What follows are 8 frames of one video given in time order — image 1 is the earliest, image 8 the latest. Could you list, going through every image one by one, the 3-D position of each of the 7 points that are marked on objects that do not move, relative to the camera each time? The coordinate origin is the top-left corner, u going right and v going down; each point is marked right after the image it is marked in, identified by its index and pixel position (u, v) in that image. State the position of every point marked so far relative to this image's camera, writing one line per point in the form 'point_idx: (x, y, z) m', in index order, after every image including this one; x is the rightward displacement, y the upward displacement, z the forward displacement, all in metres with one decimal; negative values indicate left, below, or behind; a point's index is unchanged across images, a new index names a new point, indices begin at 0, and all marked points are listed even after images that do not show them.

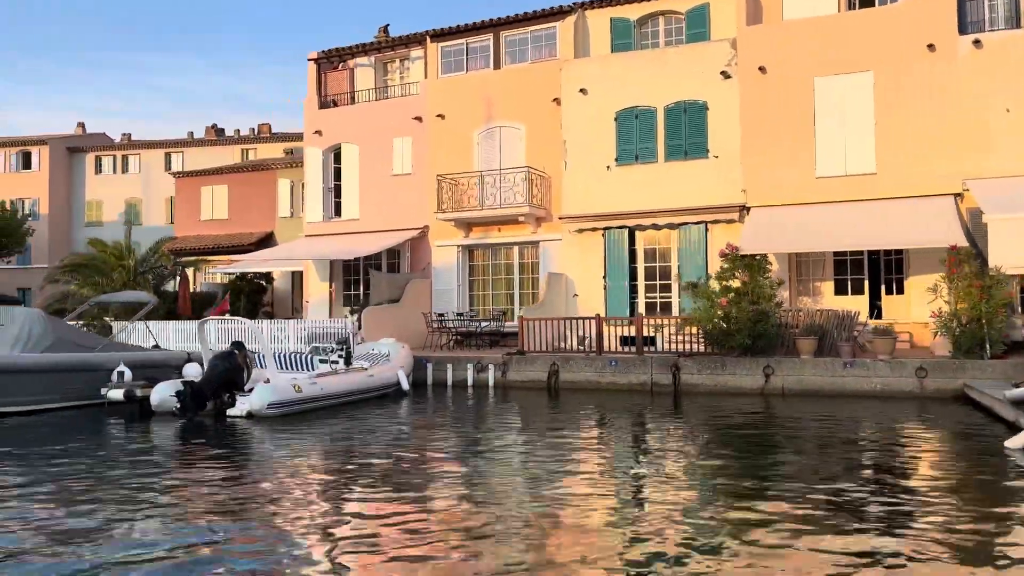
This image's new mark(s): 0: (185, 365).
0: (-7.3, -1.7, +17.1) m
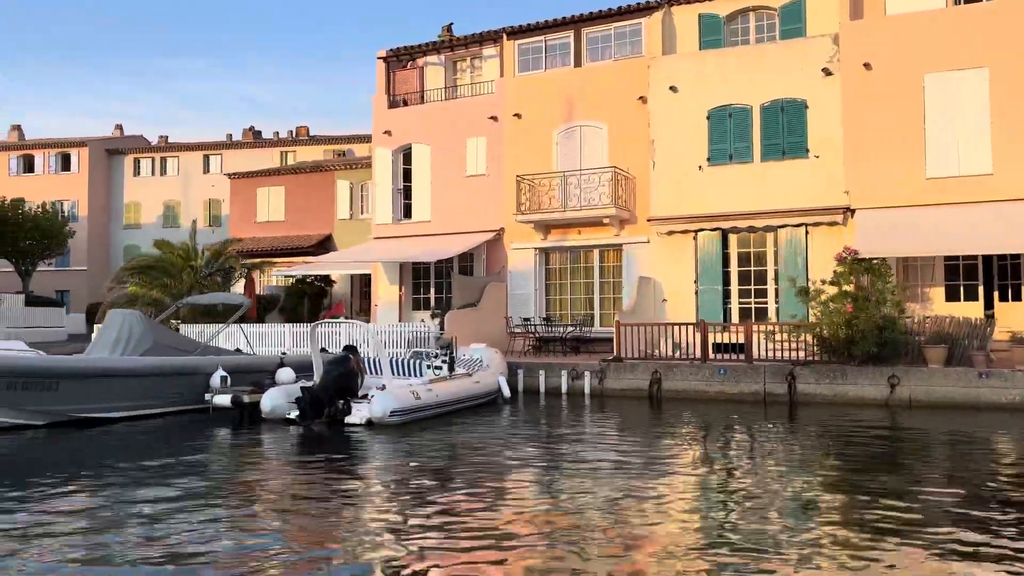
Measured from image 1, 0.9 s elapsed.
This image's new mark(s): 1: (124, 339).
0: (-5.0, -1.7, +16.5) m
1: (-7.4, -1.0, +14.9) m
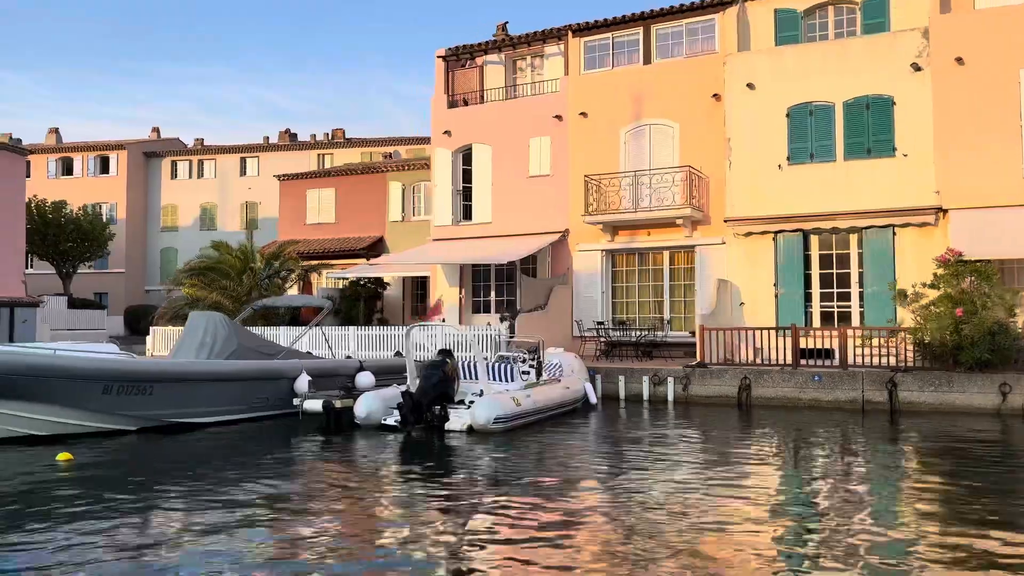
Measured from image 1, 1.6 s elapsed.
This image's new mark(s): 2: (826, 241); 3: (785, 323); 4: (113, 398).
0: (-3.2, -1.8, +16.0) m
1: (-5.7, -1.0, +14.5) m
2: (+8.1, +1.2, +19.9) m
3: (+7.1, -0.9, +20.0) m
4: (-6.2, -1.7, +12.1) m
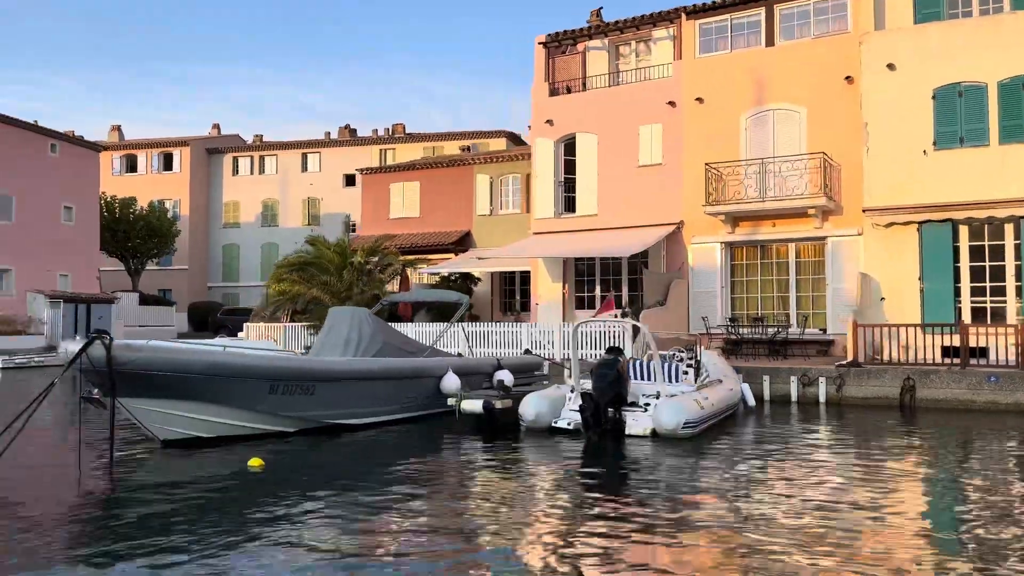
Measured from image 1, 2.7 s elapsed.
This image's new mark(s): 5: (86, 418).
0: (-0.3, -1.6, +15.2) m
1: (-2.8, -0.9, +13.7) m
2: (+11.2, +1.4, +18.6) m
3: (+10.2, -0.7, +18.7) m
4: (-3.4, -1.6, +11.4) m
5: (-8.1, -3.0, +15.0) m
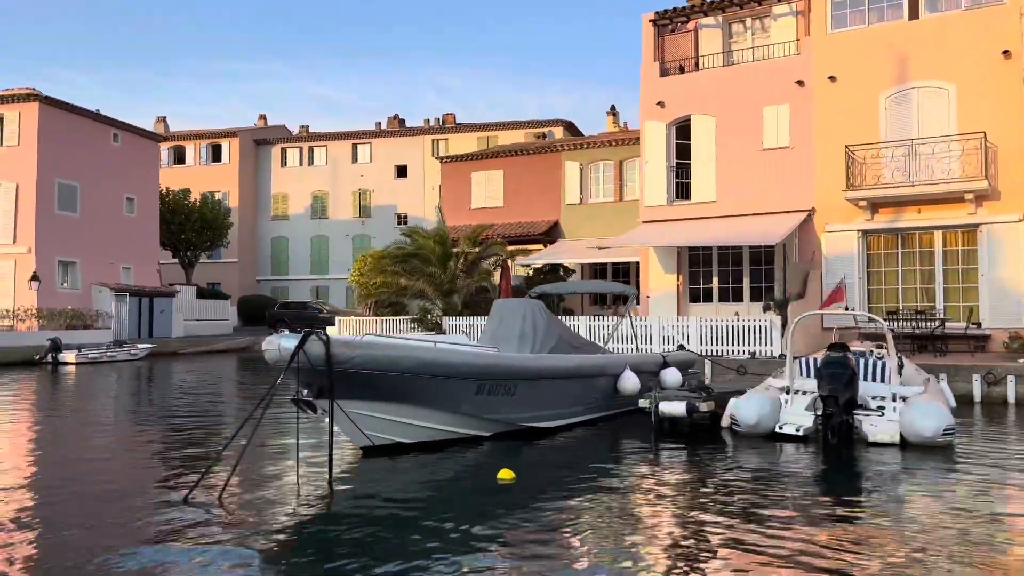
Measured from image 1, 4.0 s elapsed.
0: (+2.8, -1.5, +13.9) m
1: (+0.3, -0.7, +12.5) m
2: (+14.4, +1.6, +17.1) m
3: (+13.4, -0.5, +17.2) m
4: (-0.4, -1.5, +10.2) m
5: (-4.9, -2.8, +13.9) m
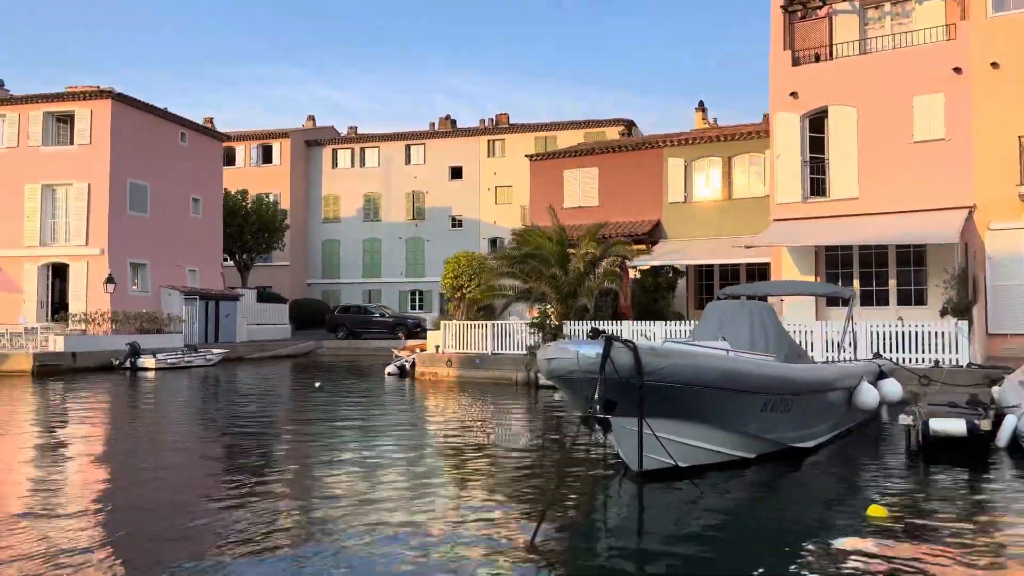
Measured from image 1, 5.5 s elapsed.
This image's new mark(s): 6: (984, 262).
0: (+6.2, -1.5, +12.5) m
1: (+3.6, -0.7, +11.1) m
2: (+17.7, +1.5, +15.4) m
3: (+16.7, -0.6, +15.6) m
4: (+2.9, -1.5, +8.8) m
5: (-1.6, -2.8, +12.6) m
6: (+11.7, +0.6, +19.3) m
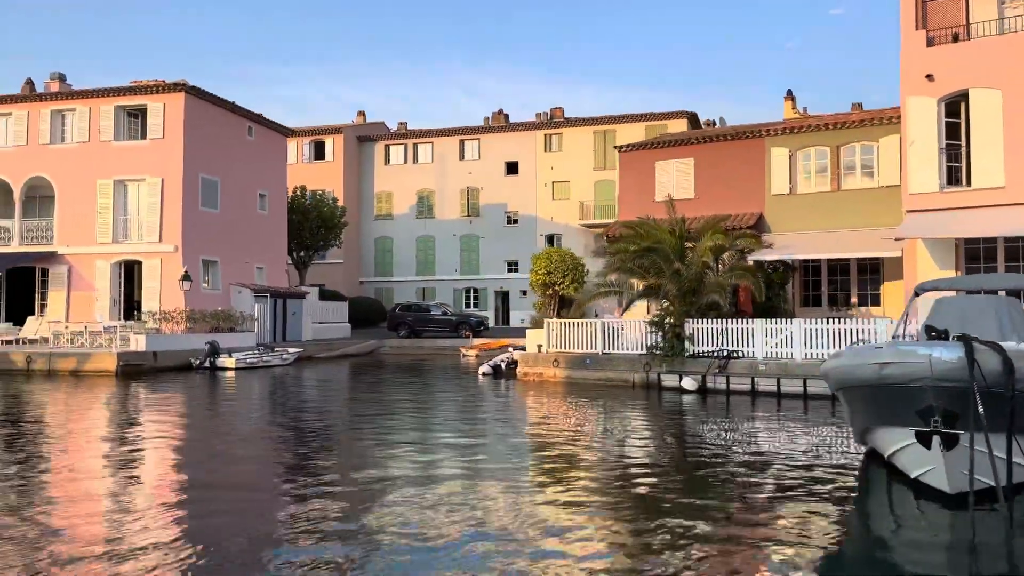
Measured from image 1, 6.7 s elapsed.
0: (+9.0, -1.4, +11.2) m
1: (+6.4, -0.7, +9.8) m
2: (+20.6, +1.6, +13.8) m
3: (+19.6, -0.5, +14.0) m
4: (+5.6, -1.4, +7.6) m
5: (+1.2, -2.7, +11.5) m
6: (+14.7, +0.7, +17.8) m
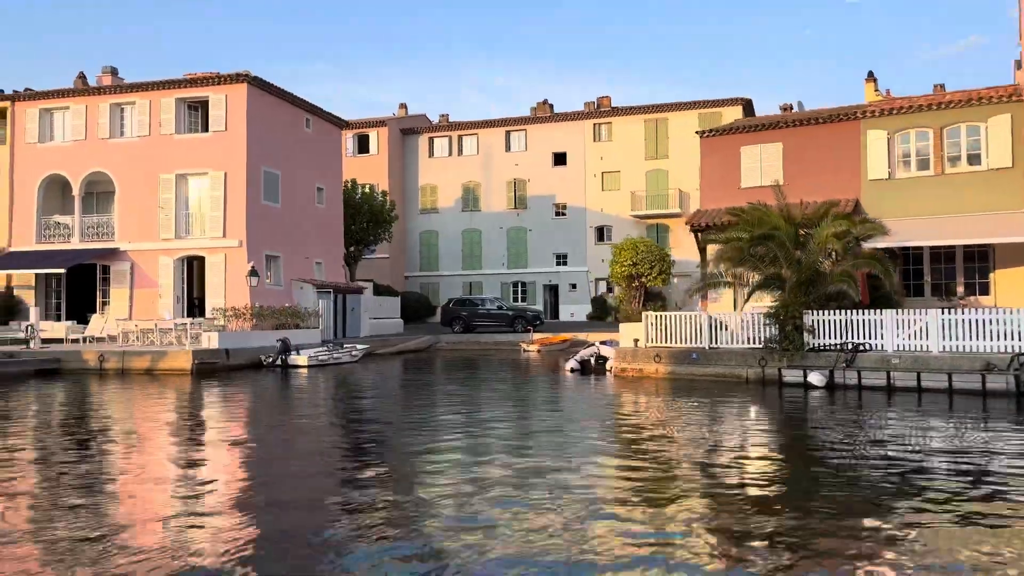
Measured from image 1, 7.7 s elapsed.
0: (+11.5, -1.2, +10.0) m
1: (+8.9, -0.5, +8.7) m
2: (+23.1, +2.0, +12.4) m
3: (+22.2, -0.1, +12.6) m
4: (+8.0, -1.2, +6.5) m
5: (+3.7, -2.6, +10.5) m
6: (+17.3, +1.1, +16.5) m
